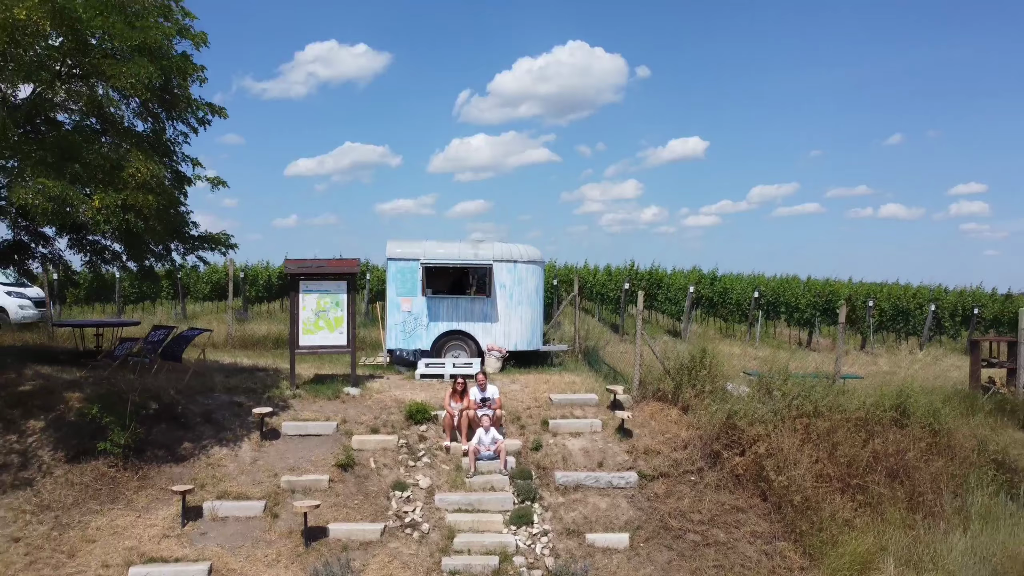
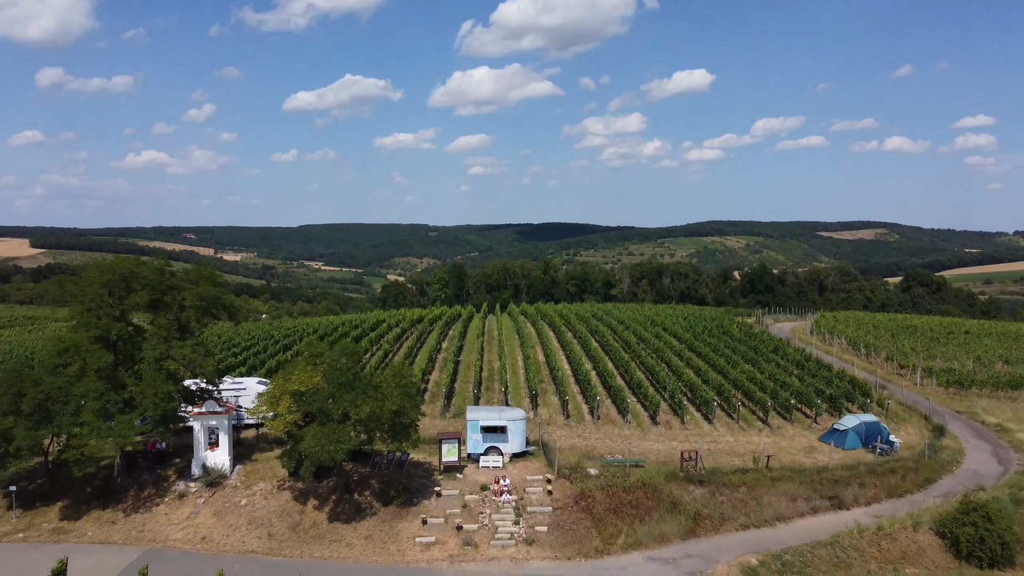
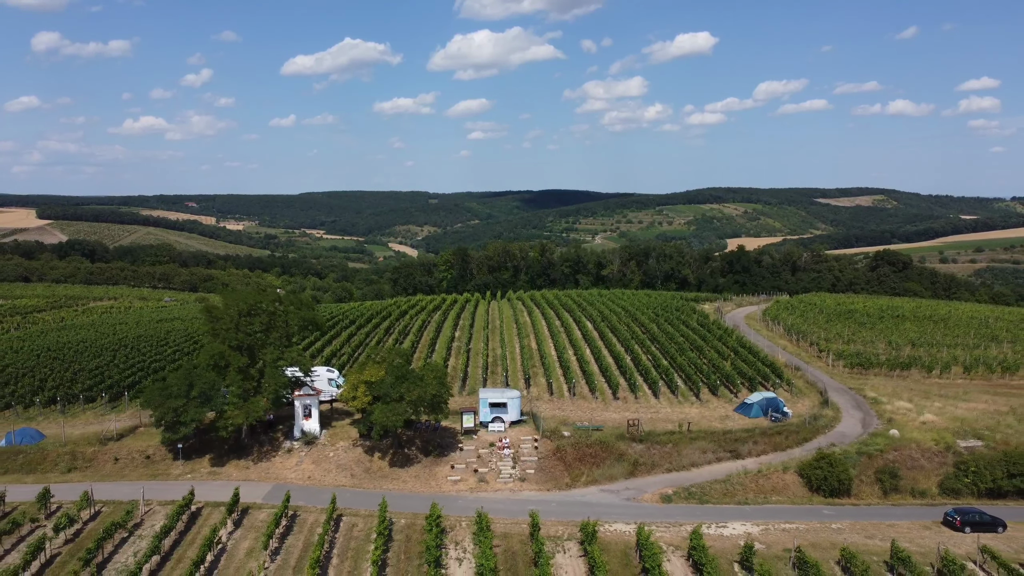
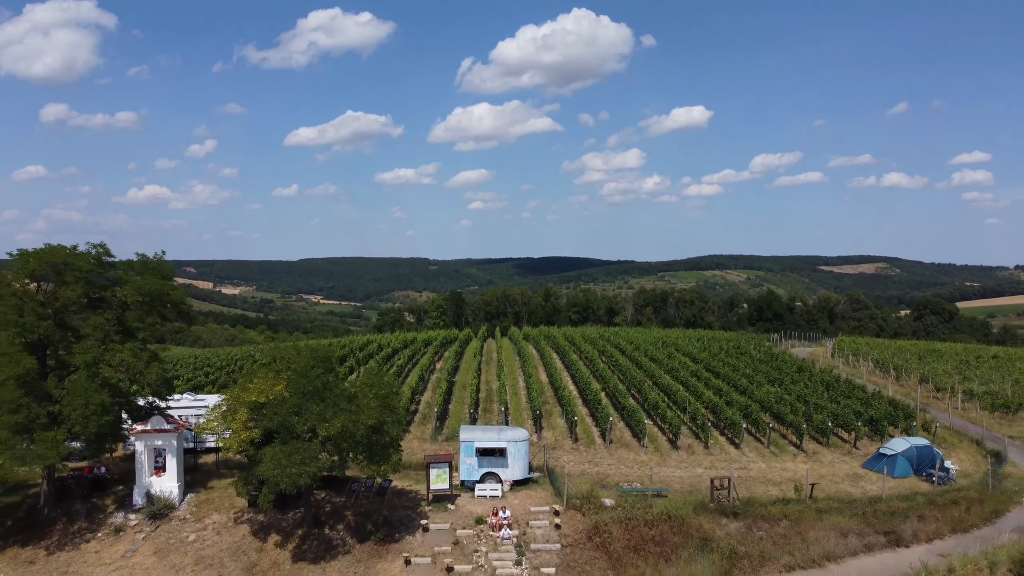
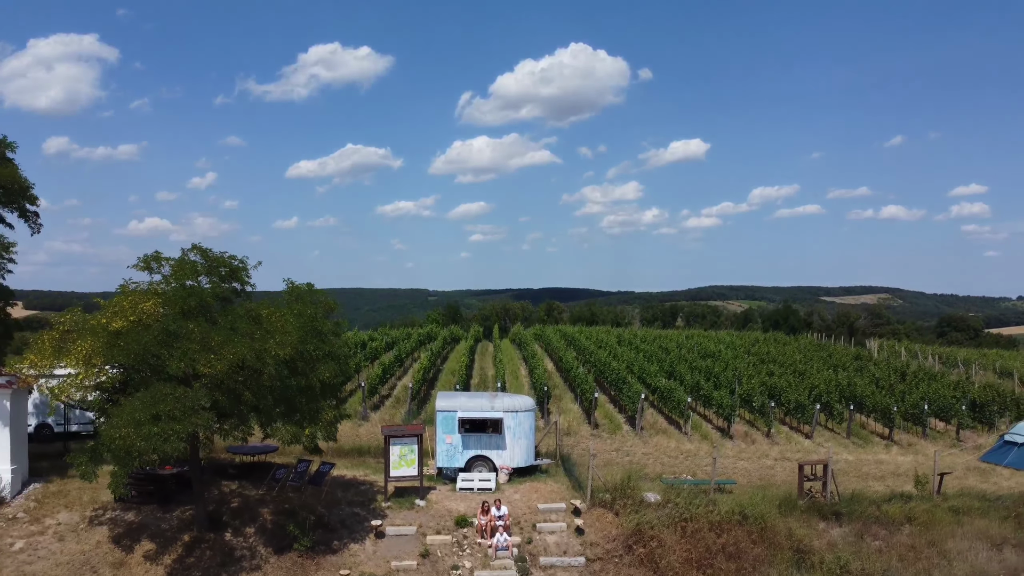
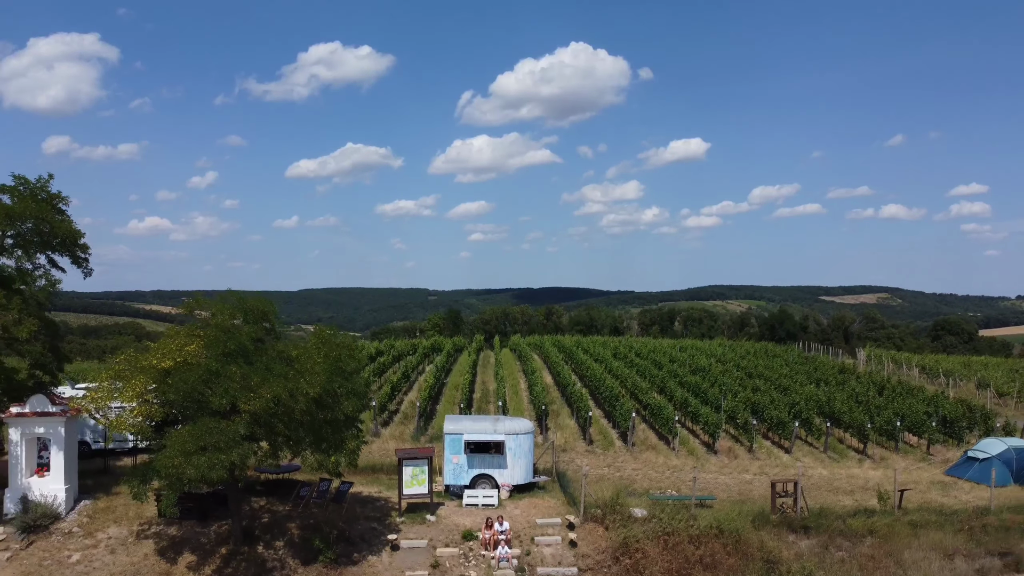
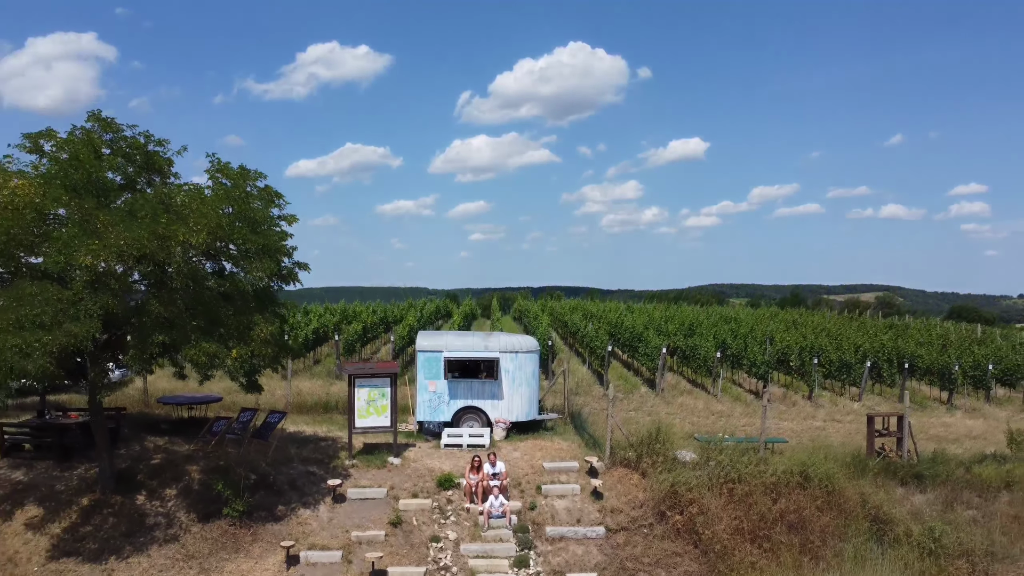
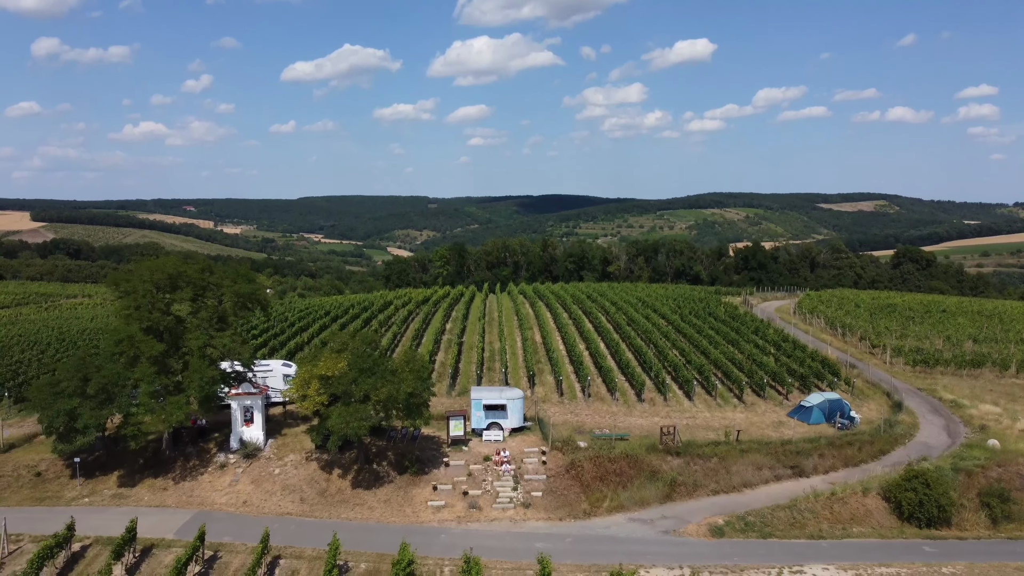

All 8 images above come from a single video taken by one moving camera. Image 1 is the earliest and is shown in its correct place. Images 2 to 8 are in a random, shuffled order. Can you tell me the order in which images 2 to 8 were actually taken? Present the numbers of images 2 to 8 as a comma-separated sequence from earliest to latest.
7, 5, 6, 4, 2, 8, 3
